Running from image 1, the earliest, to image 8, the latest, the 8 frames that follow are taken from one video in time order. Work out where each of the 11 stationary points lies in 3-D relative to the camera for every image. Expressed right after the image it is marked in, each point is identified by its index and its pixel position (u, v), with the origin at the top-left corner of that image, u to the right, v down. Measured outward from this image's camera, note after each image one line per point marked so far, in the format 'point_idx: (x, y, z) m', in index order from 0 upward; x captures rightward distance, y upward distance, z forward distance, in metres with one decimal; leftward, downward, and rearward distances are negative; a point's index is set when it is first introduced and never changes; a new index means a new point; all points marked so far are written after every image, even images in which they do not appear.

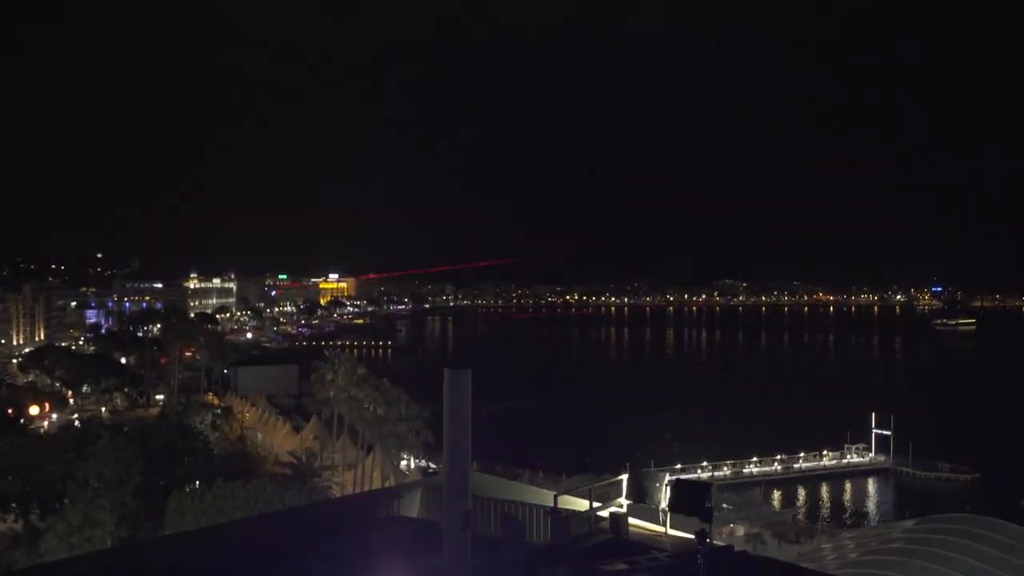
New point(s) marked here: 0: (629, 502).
0: (+1.9, -3.7, +18.9) m
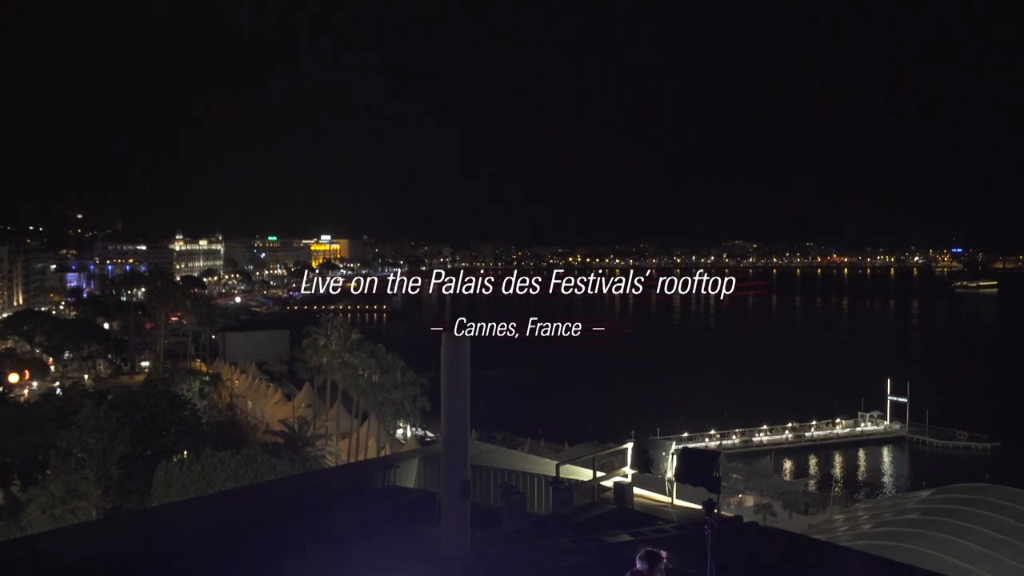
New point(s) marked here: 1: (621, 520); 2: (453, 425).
0: (+2.0, -3.1, +18.3) m
1: (+1.5, -3.4, +16.1) m
2: (-0.8, -2.1, +14.5) m
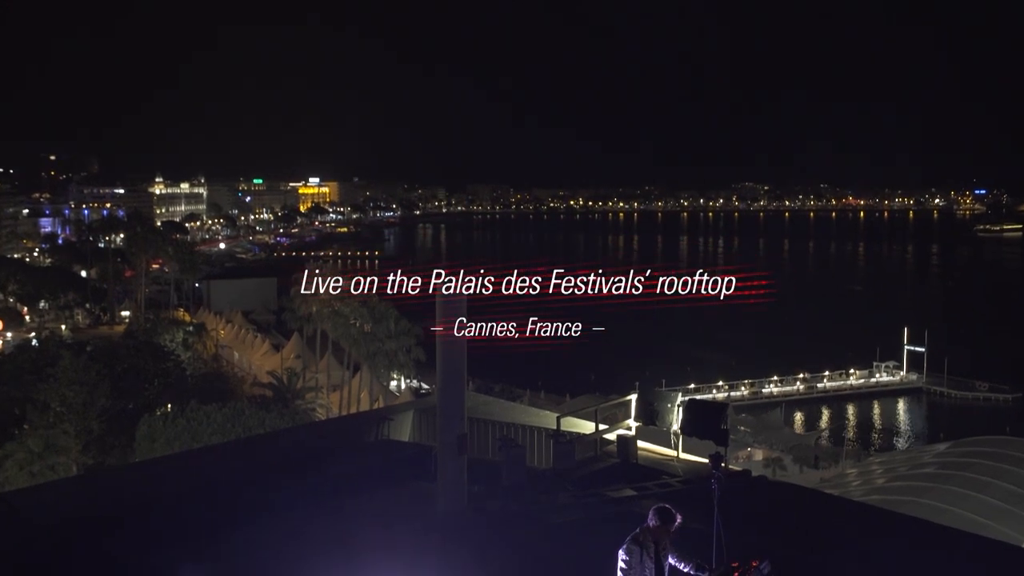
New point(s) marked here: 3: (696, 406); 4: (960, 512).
0: (+2.0, -2.2, +17.7) m
1: (+1.5, -2.6, +15.5) m
2: (-0.8, -1.4, +13.9) m
3: (+2.4, -1.5, +14.5) m
4: (+6.2, -3.1, +15.1) m
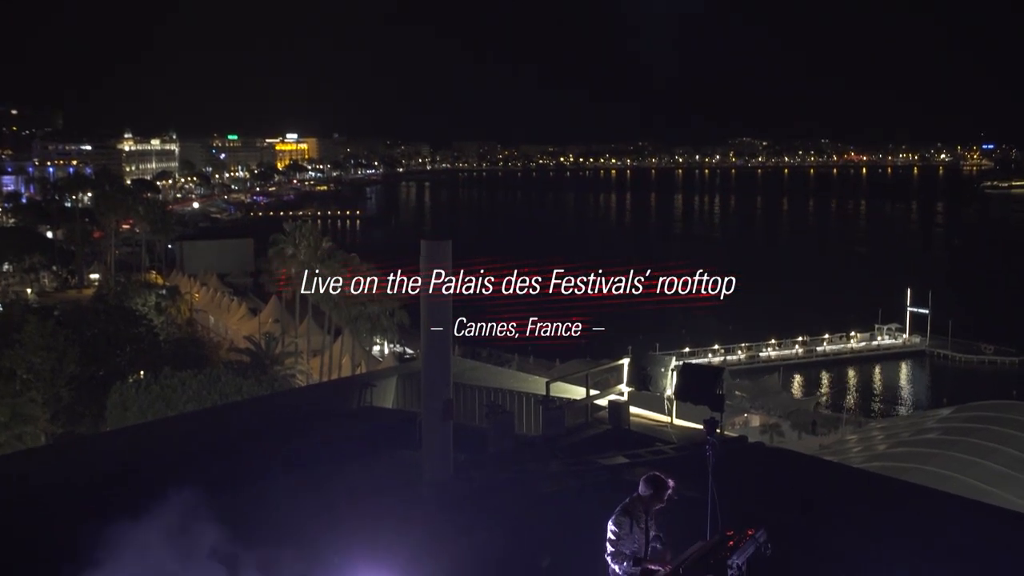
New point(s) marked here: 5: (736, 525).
0: (+1.8, -1.6, +17.2) m
1: (+1.4, -2.1, +15.0) m
2: (-1.0, -1.0, +13.4) m
3: (+2.3, -1.0, +13.9) m
4: (+6.0, -2.5, +14.7) m
5: (+2.6, -2.7, +12.8) m
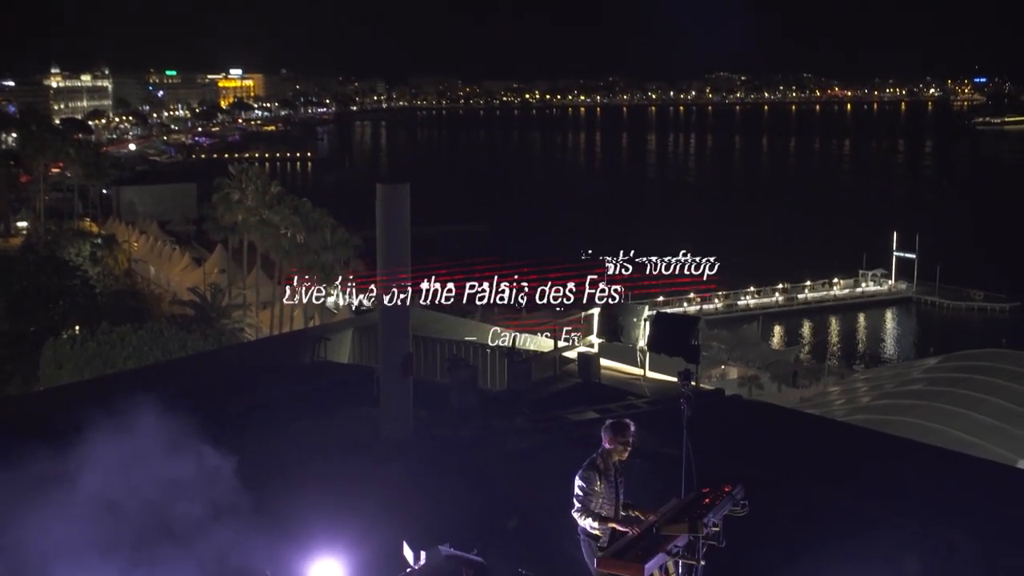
0: (+1.4, -0.8, +16.5) m
1: (+0.9, -1.4, +14.3) m
2: (-1.4, -0.4, +12.6) m
3: (+1.8, -0.4, +13.2) m
4: (+5.6, -1.8, +14.0) m
5: (+2.2, -2.1, +12.1) m
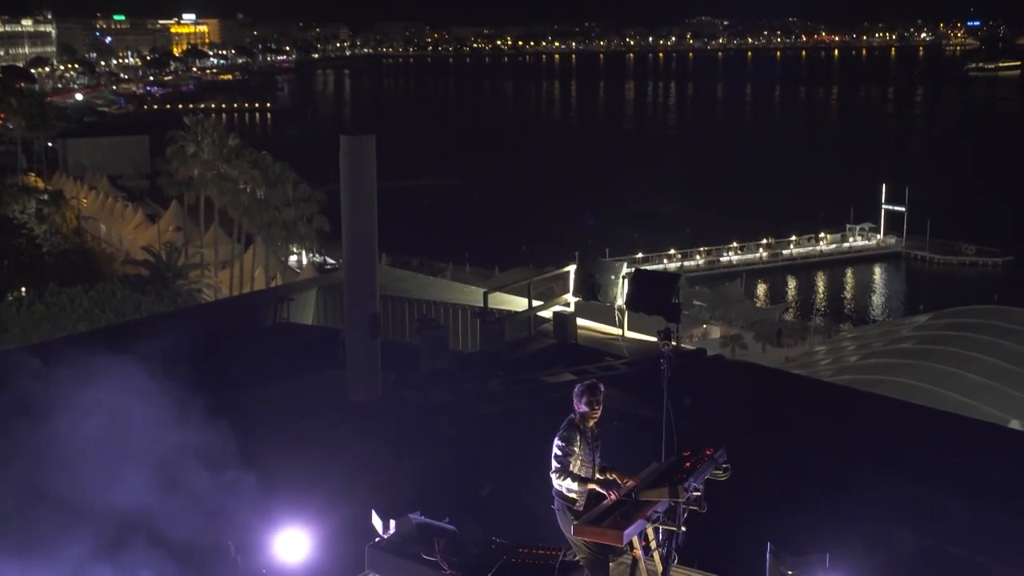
0: (+1.0, -0.2, +15.9) m
1: (+0.6, -0.9, +13.7) m
2: (-1.7, +0.1, +12.0) m
3: (+1.5, +0.1, +12.6) m
4: (+5.3, -1.3, +13.5) m
5: (+1.9, -1.7, +11.6) m
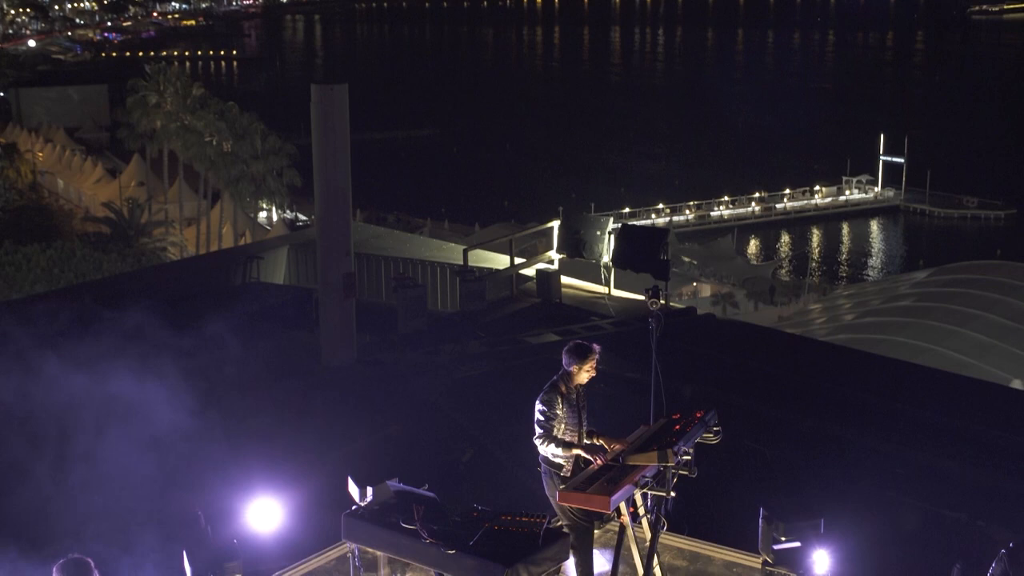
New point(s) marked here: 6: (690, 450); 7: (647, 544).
0: (+0.8, +0.4, +15.4) m
1: (+0.4, -0.4, +13.2) m
2: (-1.9, +0.6, +11.4) m
3: (+1.3, +0.6, +12.1) m
4: (+5.1, -0.7, +13.1) m
5: (+1.7, -1.2, +11.1) m
6: (+1.0, -0.9, +6.0) m
7: (+0.9, -1.7, +7.3) m
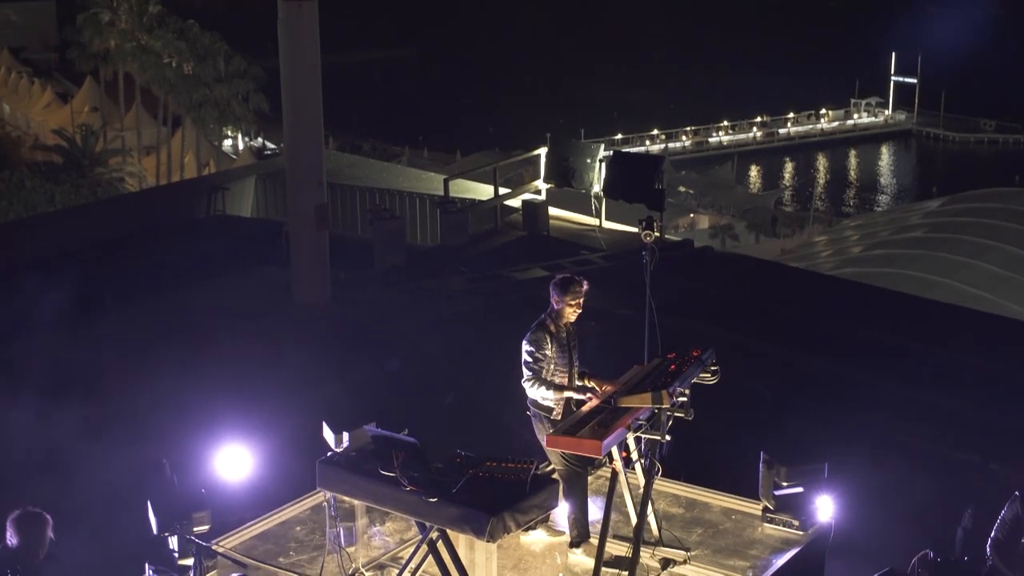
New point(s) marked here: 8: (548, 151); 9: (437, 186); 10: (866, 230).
0: (+0.6, +1.3, +14.6) m
1: (+0.3, +0.4, +12.5) m
2: (-2.1, +1.2, +10.6) m
3: (+1.2, +1.3, +11.3) m
4: (+4.9, 0.0, +12.3) m
5: (+1.6, -0.5, +10.4) m
6: (+0.8, -0.5, +5.3) m
7: (+0.8, -1.2, +6.6) m
8: (+0.6, +1.7, +14.3) m
9: (-0.8, +1.3, +14.8) m
10: (+5.1, +0.8, +16.2) m
